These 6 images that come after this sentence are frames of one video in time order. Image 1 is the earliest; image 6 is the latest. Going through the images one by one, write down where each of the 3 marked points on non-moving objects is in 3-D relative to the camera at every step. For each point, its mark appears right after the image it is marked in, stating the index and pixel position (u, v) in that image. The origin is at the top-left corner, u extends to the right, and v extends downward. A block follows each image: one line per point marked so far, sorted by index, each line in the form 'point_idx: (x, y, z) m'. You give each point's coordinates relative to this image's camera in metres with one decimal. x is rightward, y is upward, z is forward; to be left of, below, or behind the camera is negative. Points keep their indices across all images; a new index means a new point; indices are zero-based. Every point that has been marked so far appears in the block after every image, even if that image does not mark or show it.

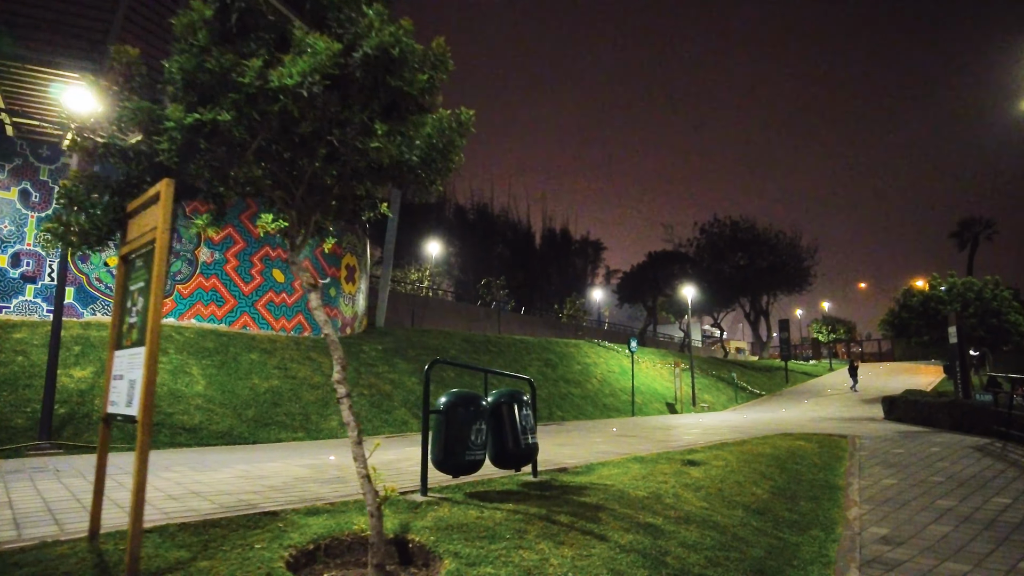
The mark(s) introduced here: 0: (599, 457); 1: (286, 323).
0: (+1.4, -2.8, +10.6) m
1: (-6.8, -1.1, +19.6) m
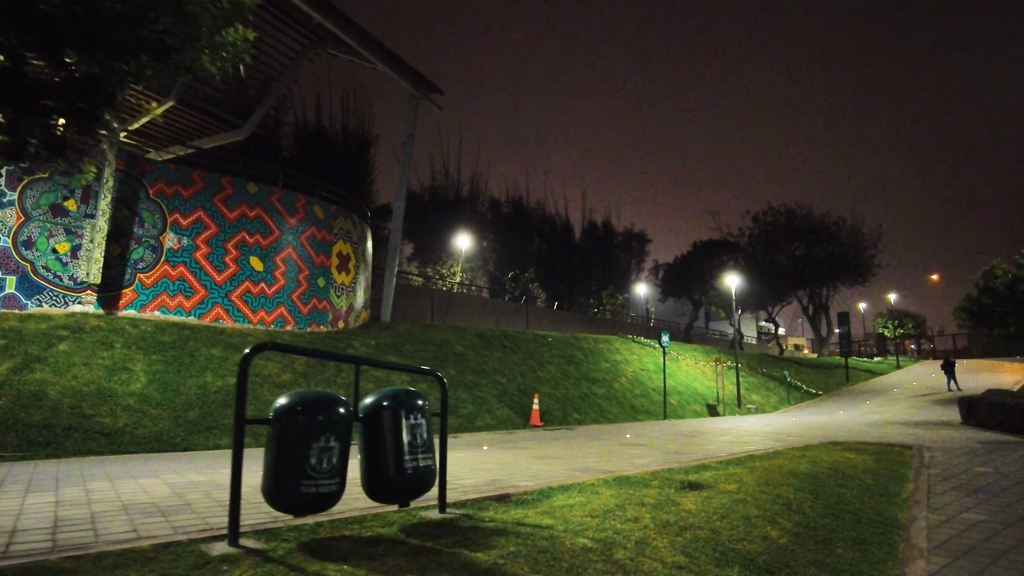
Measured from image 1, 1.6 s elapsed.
0: (+0.8, -2.4, +8.1) m
1: (-6.7, -0.8, +17.8) m
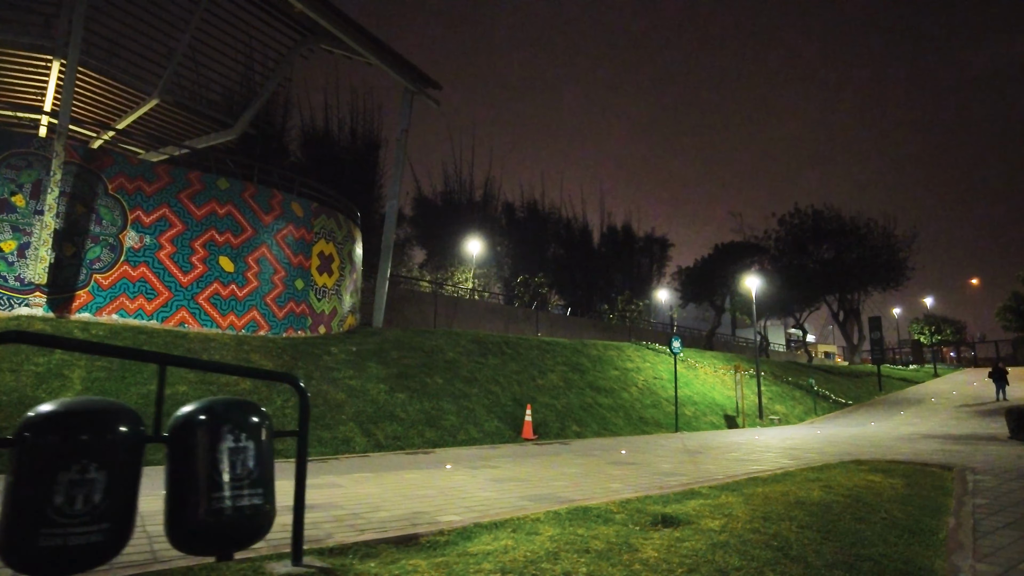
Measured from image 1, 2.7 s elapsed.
0: (+0.1, -2.2, +6.6) m
1: (-7.0, -0.8, +16.5) m
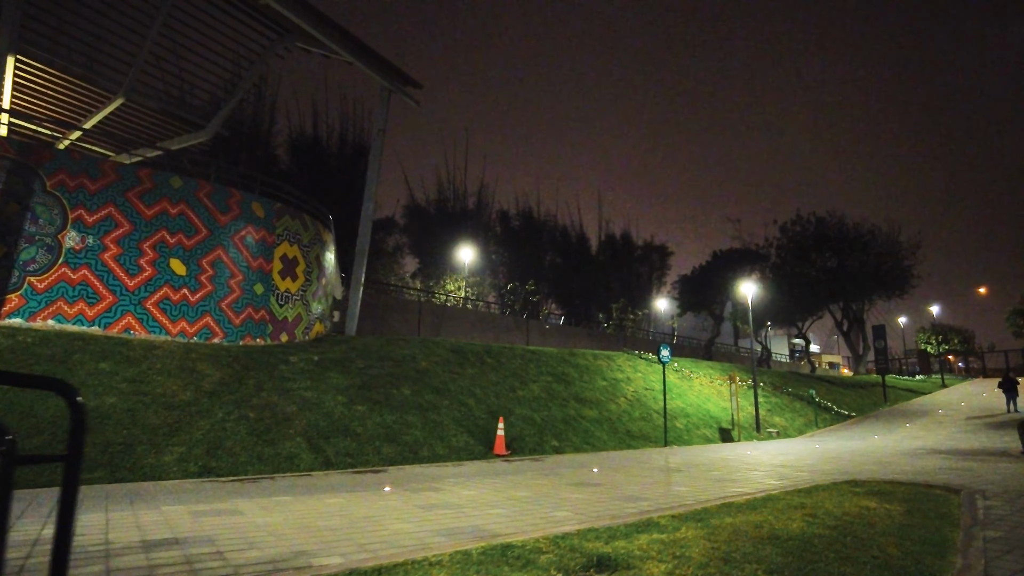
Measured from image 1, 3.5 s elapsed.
0: (-0.7, -2.1, +5.4) m
1: (-7.7, -0.9, +15.4) m
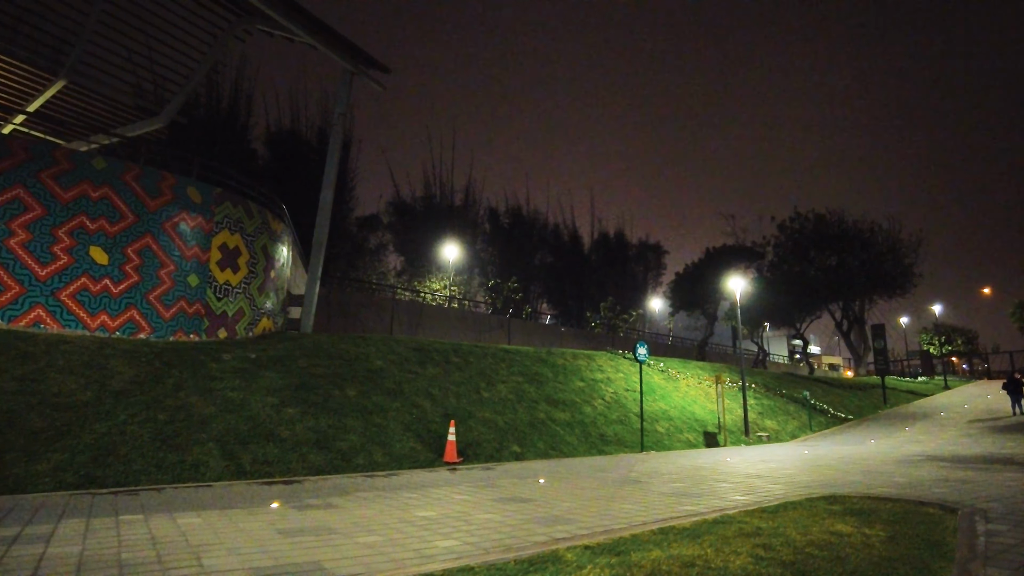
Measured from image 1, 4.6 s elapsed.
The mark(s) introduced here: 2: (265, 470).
0: (-1.7, -1.9, +4.0) m
1: (-8.7, -0.7, +14.1) m
2: (-4.2, -3.1, +11.0) m
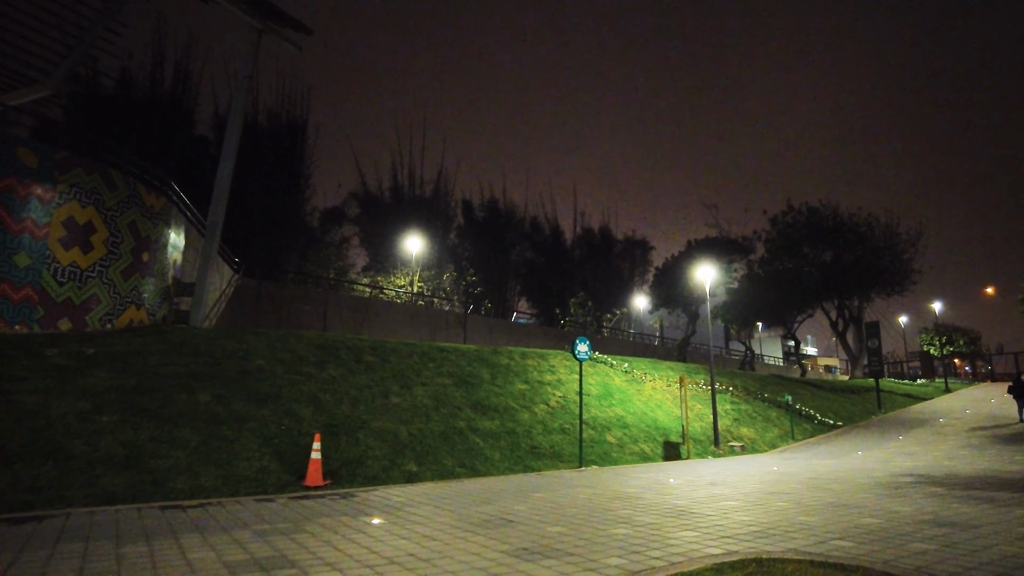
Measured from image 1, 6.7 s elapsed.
0: (-3.8, -1.5, +1.2) m
1: (-10.7, -0.4, +11.3) m
2: (-6.2, -2.7, +8.2) m
